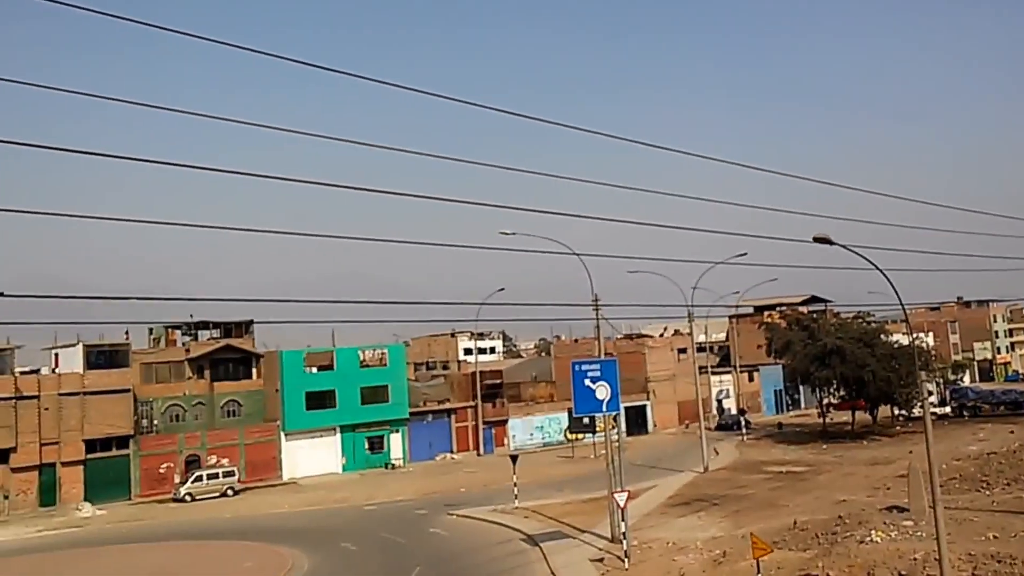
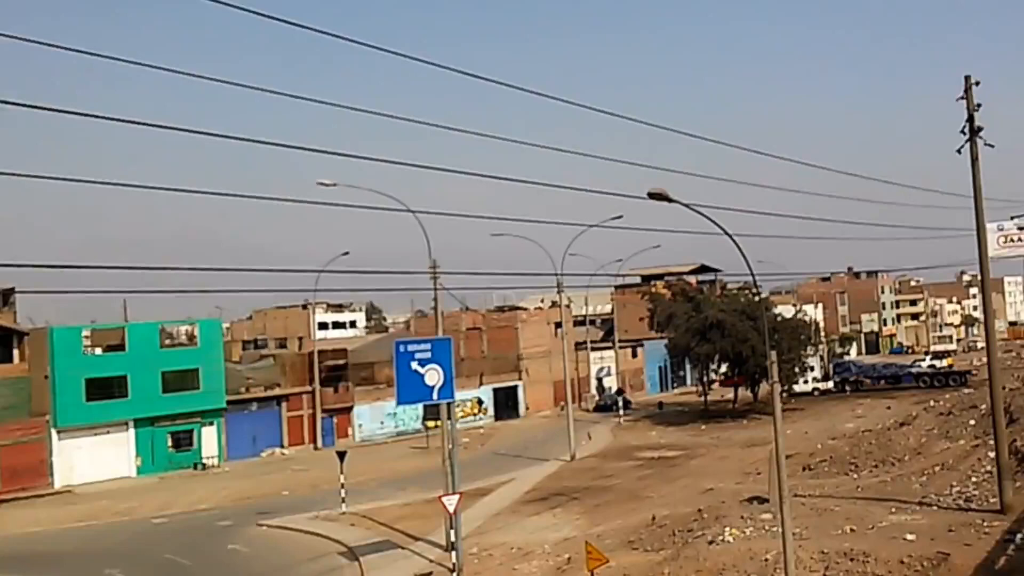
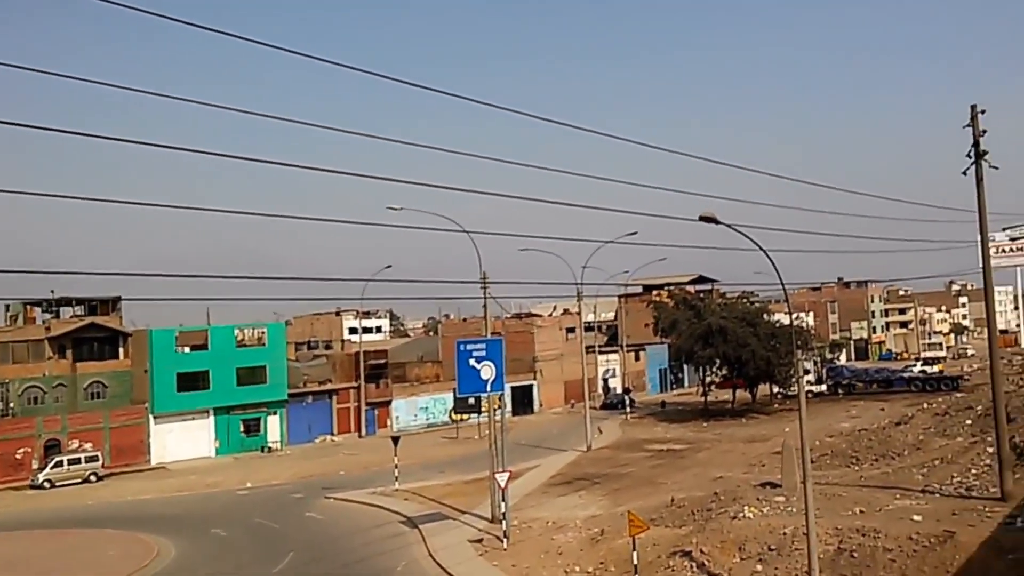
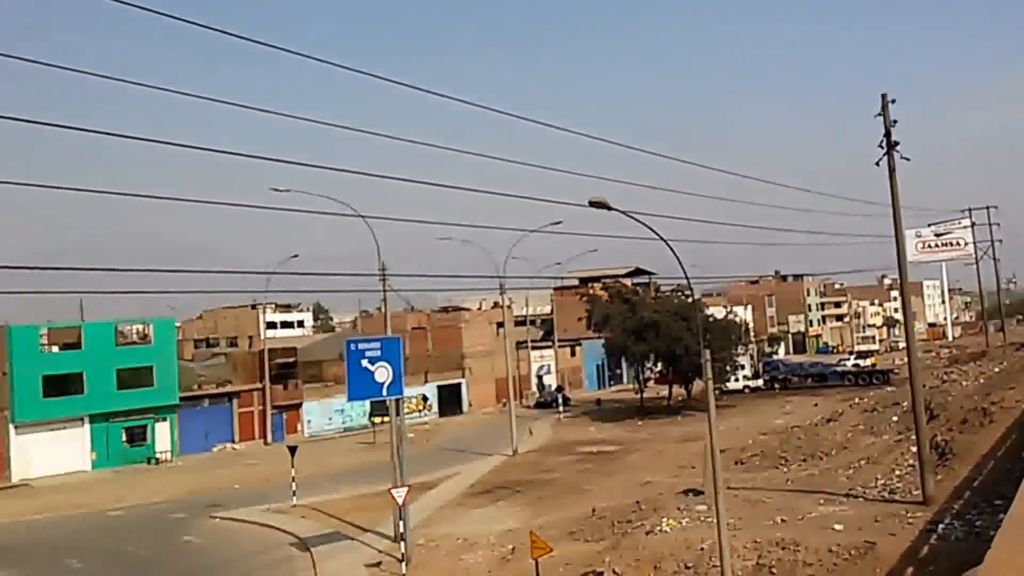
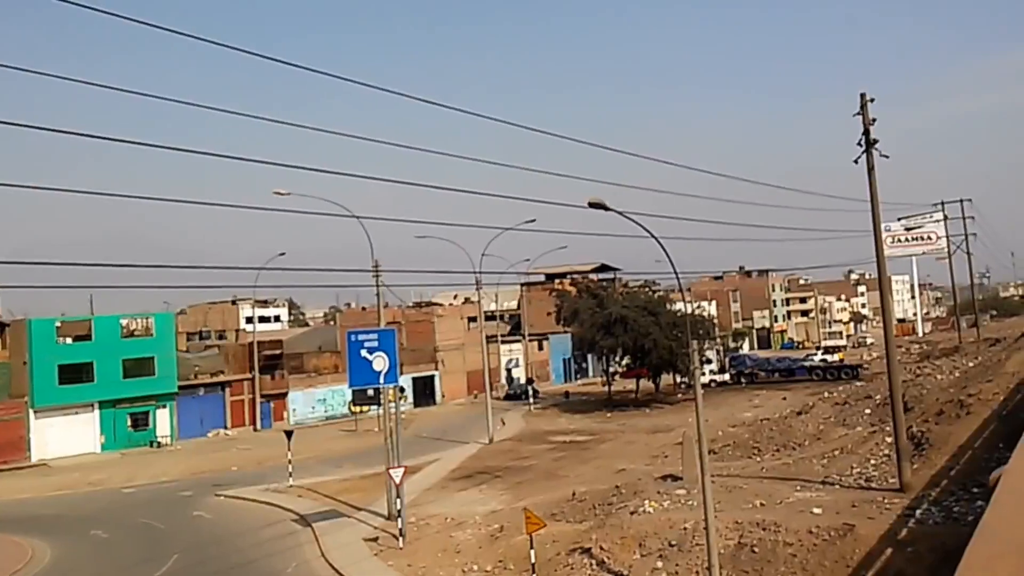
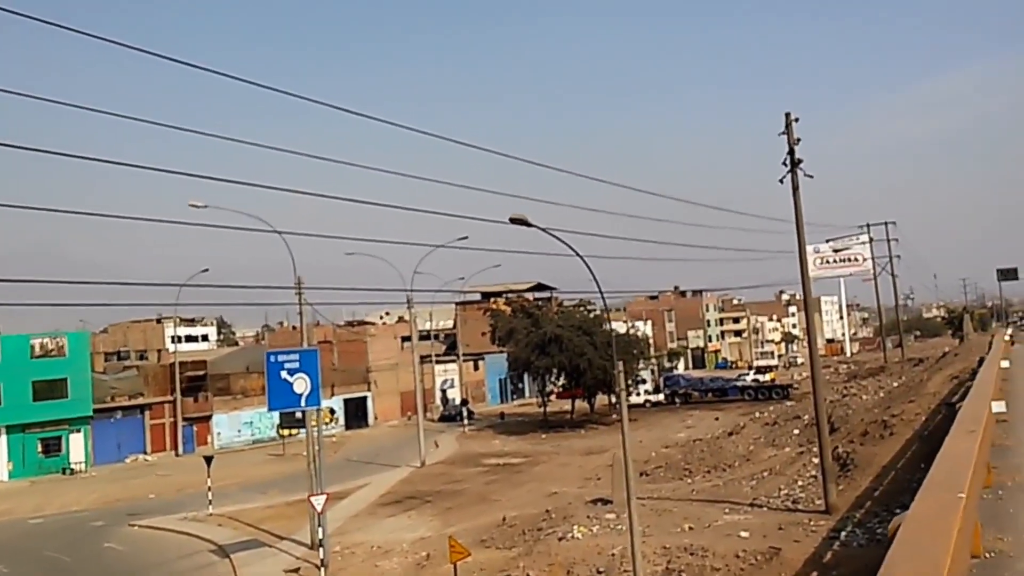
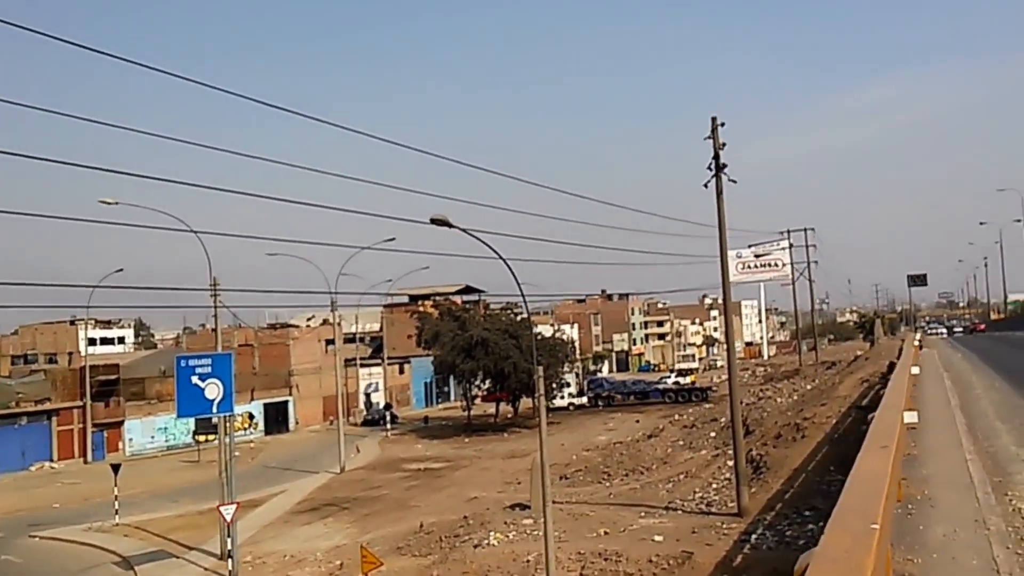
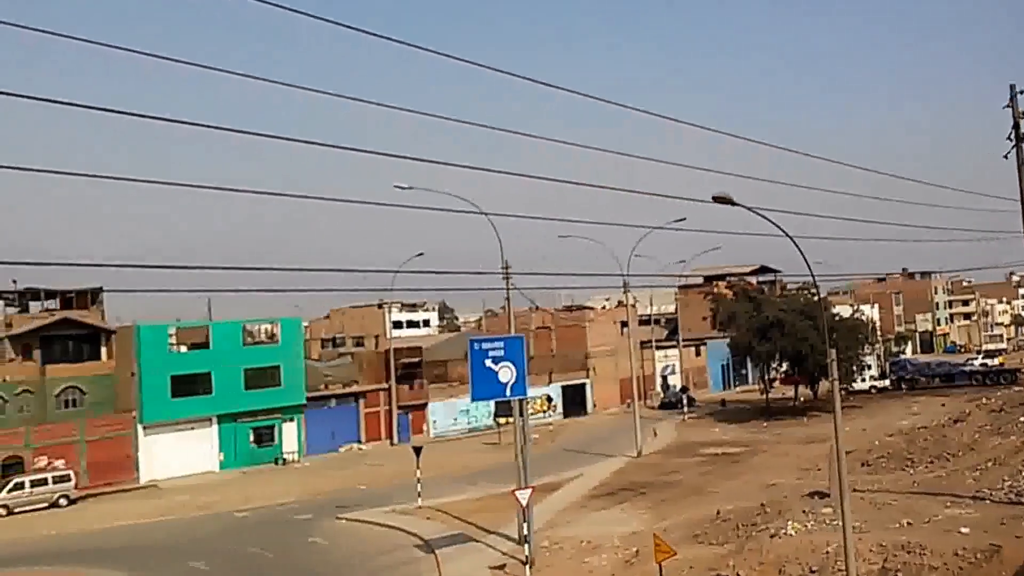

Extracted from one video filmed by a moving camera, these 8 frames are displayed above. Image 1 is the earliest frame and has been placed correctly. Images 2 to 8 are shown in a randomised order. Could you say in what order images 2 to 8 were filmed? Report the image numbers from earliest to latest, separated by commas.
3, 5, 6, 7, 4, 8, 2
